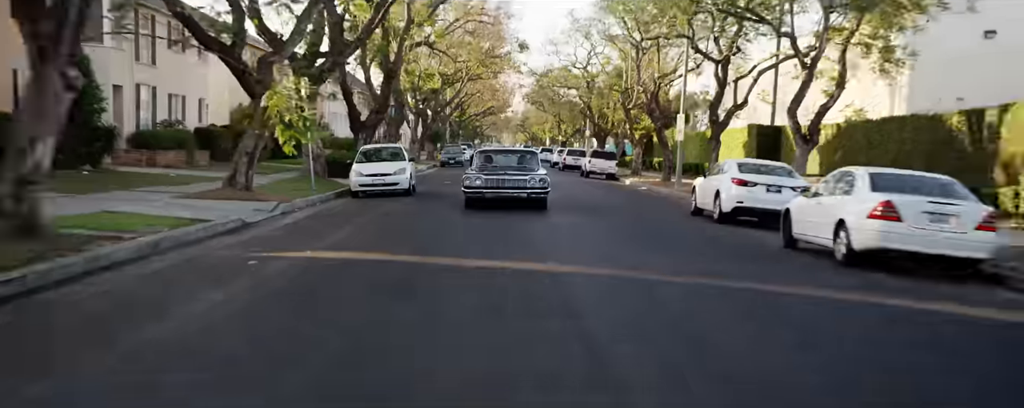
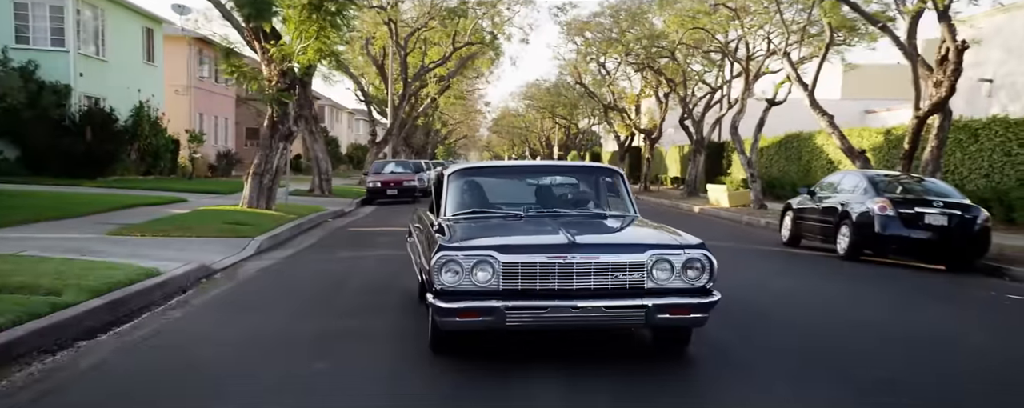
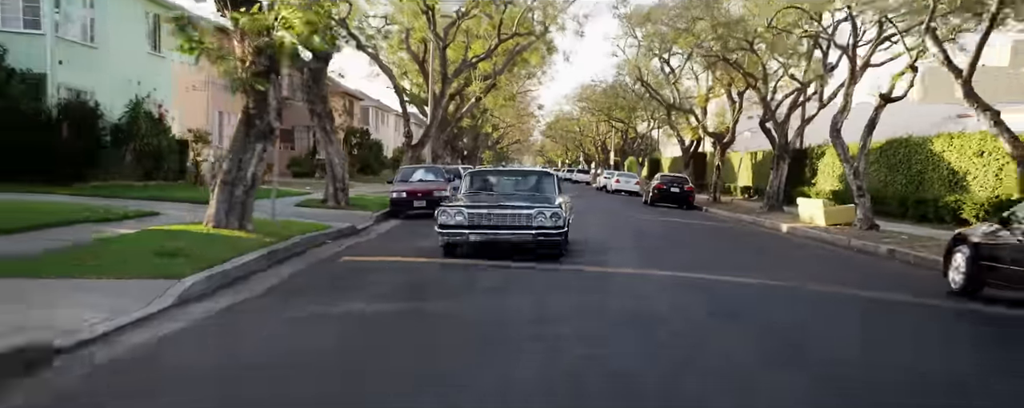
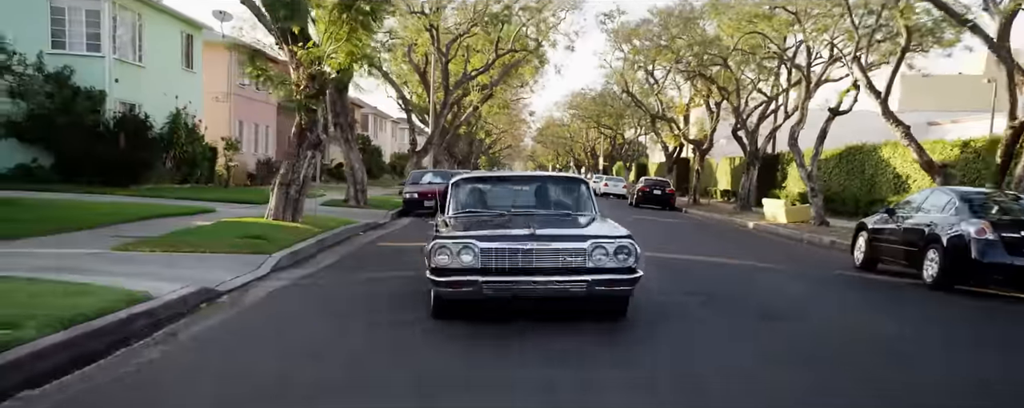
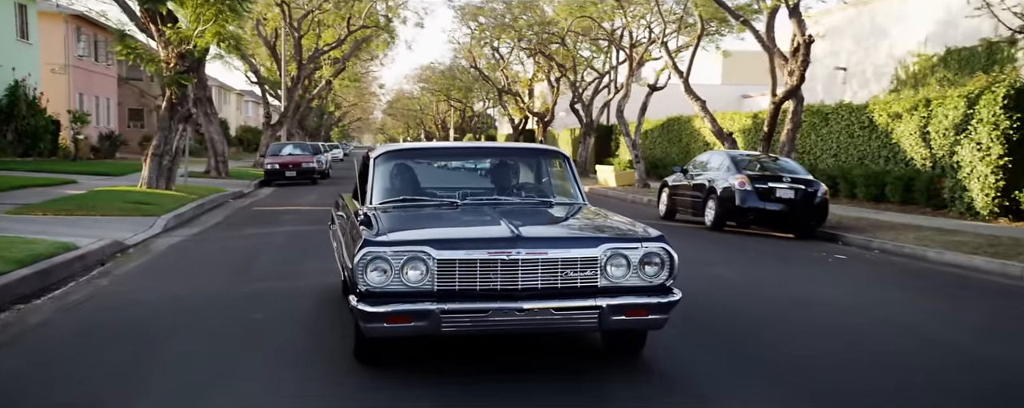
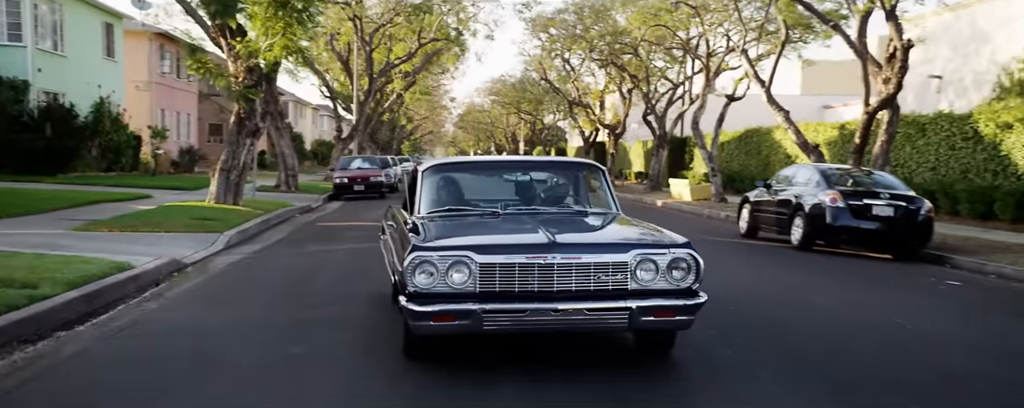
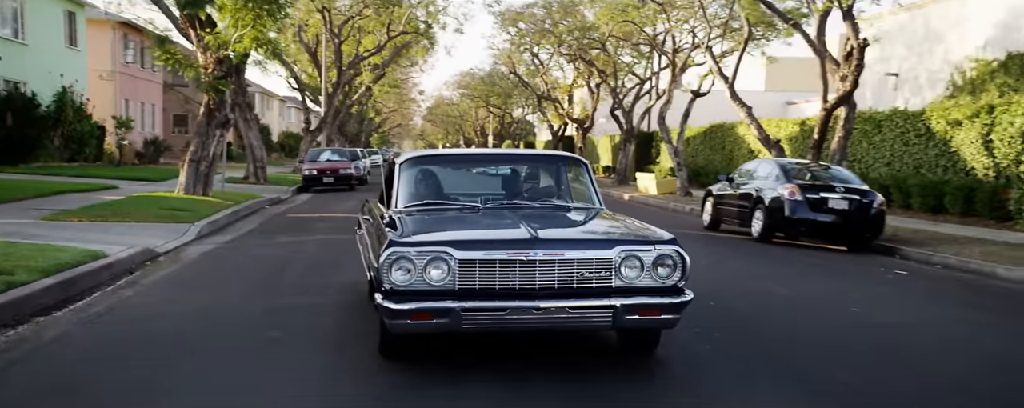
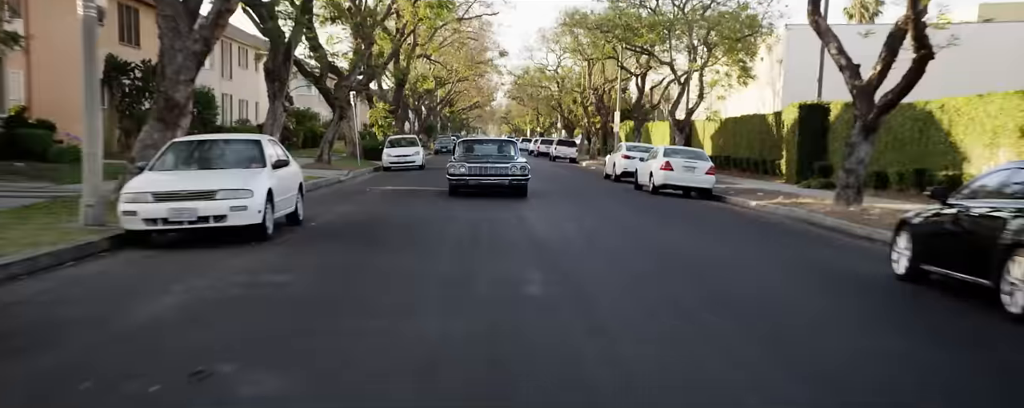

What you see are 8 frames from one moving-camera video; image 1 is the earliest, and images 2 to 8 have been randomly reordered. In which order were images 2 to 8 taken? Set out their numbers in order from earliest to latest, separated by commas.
8, 3, 4, 2, 6, 7, 5
